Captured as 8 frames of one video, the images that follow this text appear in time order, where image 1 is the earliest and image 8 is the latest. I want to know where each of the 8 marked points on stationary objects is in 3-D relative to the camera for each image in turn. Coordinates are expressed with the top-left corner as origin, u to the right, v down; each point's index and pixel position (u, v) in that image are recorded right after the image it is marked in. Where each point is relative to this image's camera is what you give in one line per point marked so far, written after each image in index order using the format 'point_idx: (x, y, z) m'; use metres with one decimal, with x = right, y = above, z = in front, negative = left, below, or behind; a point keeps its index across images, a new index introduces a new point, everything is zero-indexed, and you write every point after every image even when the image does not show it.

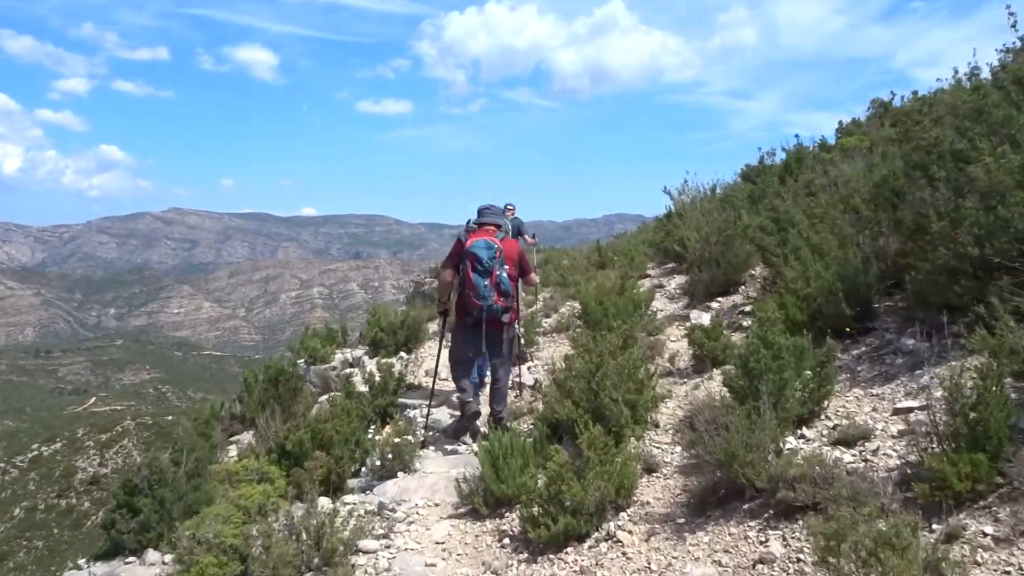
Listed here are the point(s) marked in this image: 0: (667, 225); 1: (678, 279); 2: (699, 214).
0: (+3.6, +1.5, +18.6) m
1: (+2.9, +0.2, +14.1) m
2: (+3.6, +1.4, +15.3) m
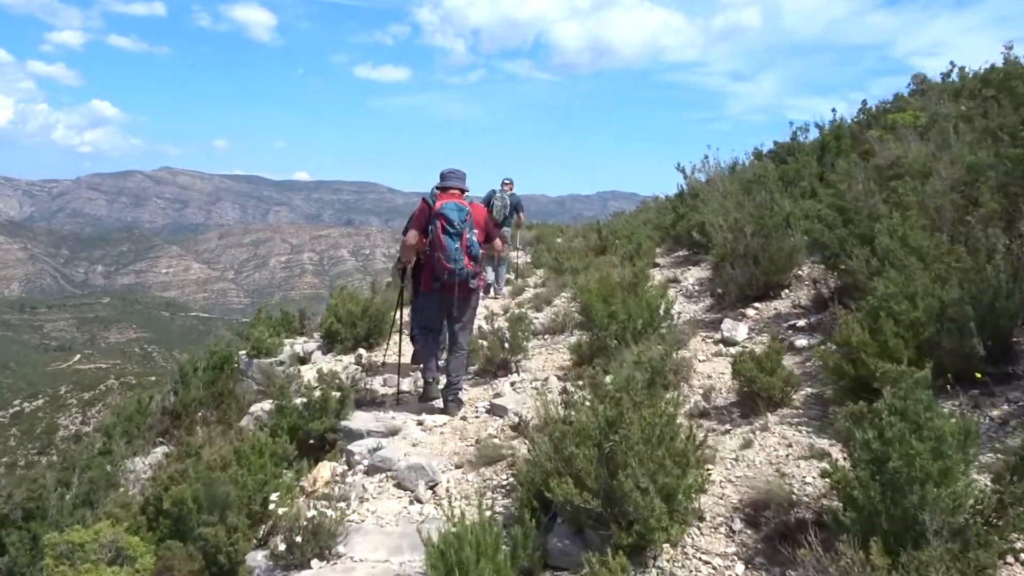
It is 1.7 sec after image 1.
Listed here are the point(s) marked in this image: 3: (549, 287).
0: (+3.4, +1.7, +16.3) m
1: (+2.7, +0.2, +11.9) m
2: (+3.5, +1.5, +13.1) m
3: (+0.6, 0.0, +13.7) m
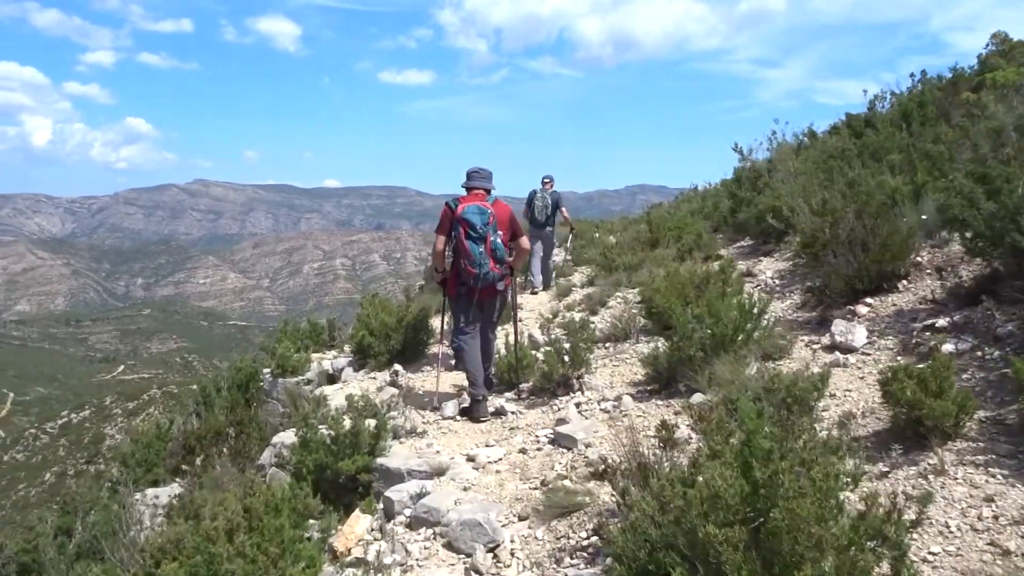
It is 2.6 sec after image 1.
0: (+4.2, +1.8, +14.9) m
1: (+3.4, +0.3, +10.4) m
2: (+4.1, +1.6, +11.6) m
3: (+1.4, 0.0, +12.3) m
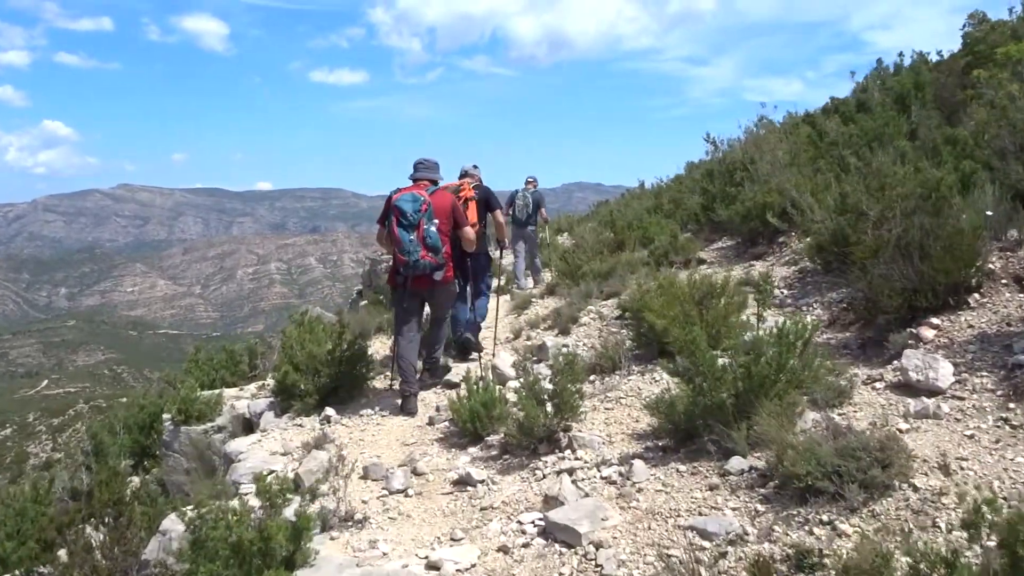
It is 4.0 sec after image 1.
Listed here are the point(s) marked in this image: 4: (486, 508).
0: (+3.3, +1.7, +13.4) m
1: (+2.9, +0.2, +8.9) m
2: (+3.5, +1.5, +10.1) m
3: (+0.8, -0.1, +10.6) m
4: (-0.2, -1.4, +5.1) m
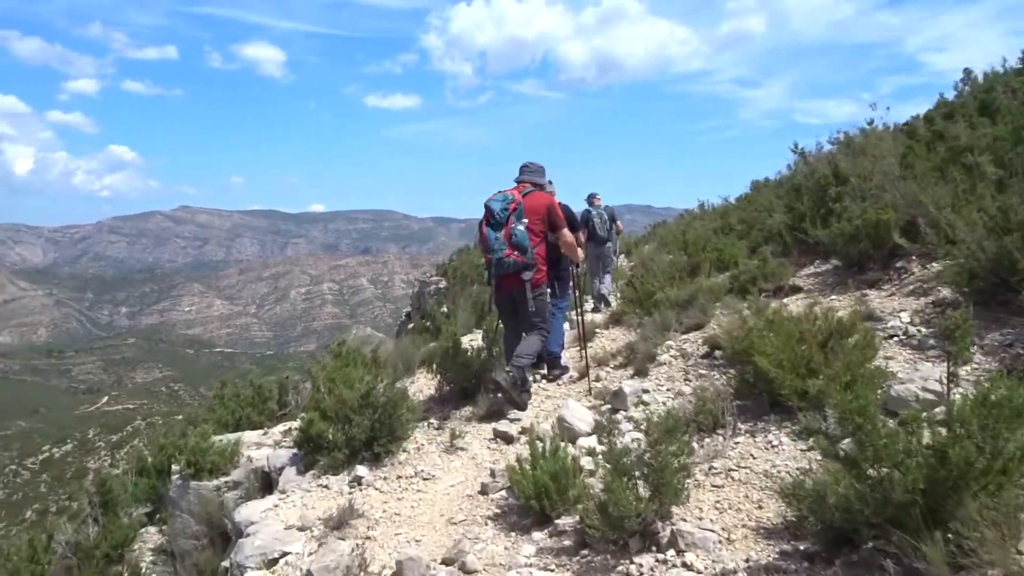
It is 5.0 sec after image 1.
0: (+4.2, +1.3, +11.8) m
1: (+3.5, -0.1, +7.3) m
2: (+4.2, +1.1, +8.5) m
3: (+1.5, -0.5, +9.1) m
4: (+0.2, -1.6, +3.6) m
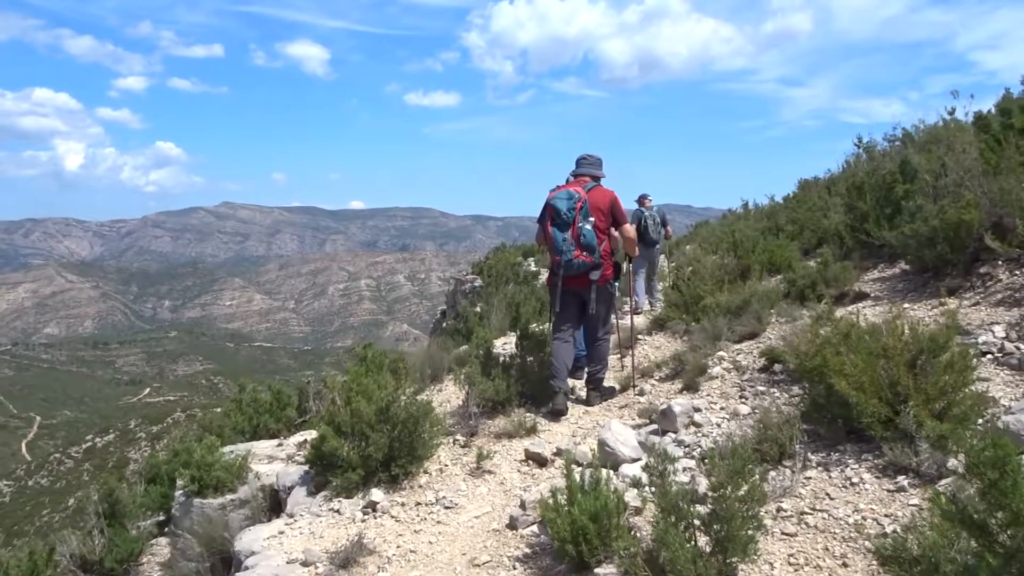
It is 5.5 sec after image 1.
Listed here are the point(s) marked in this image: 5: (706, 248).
0: (+4.7, +1.2, +10.9) m
1: (+3.8, -0.2, +6.4) m
2: (+4.6, +1.0, +7.6) m
3: (+1.9, -0.5, +8.4) m
4: (+0.3, -1.6, +2.9) m
5: (+3.9, +0.8, +16.3) m
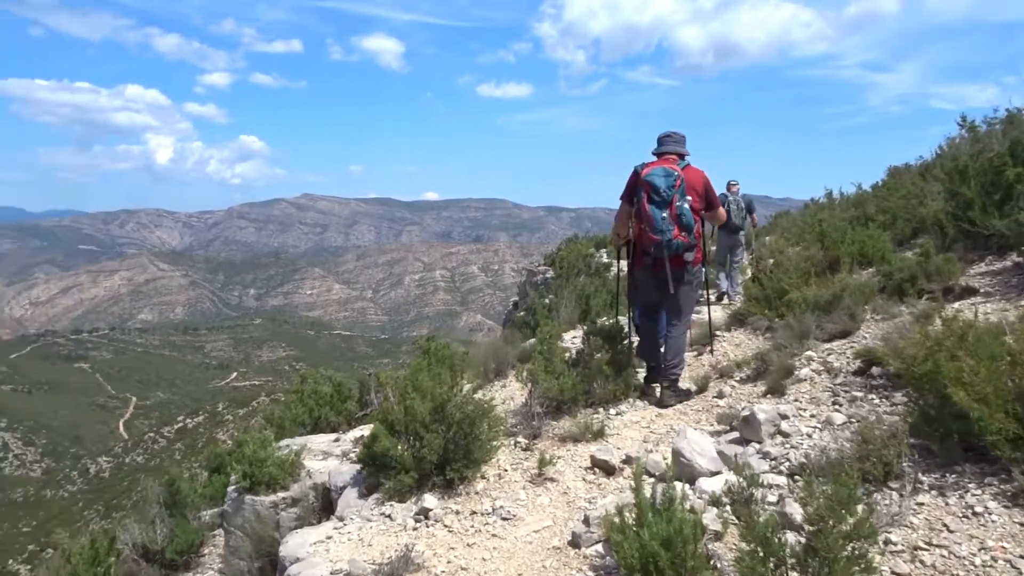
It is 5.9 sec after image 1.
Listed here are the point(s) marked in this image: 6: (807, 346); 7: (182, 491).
0: (+5.6, +1.3, +9.9) m
1: (+4.3, -0.2, +5.6) m
2: (+5.2, +1.1, +6.7) m
3: (+2.5, -0.5, +7.7) m
4: (+0.5, -1.6, +2.4) m
5: (+5.3, +0.9, +15.4) m
6: (+2.6, -0.5, +7.3) m
7: (-3.6, -2.2, +8.7) m
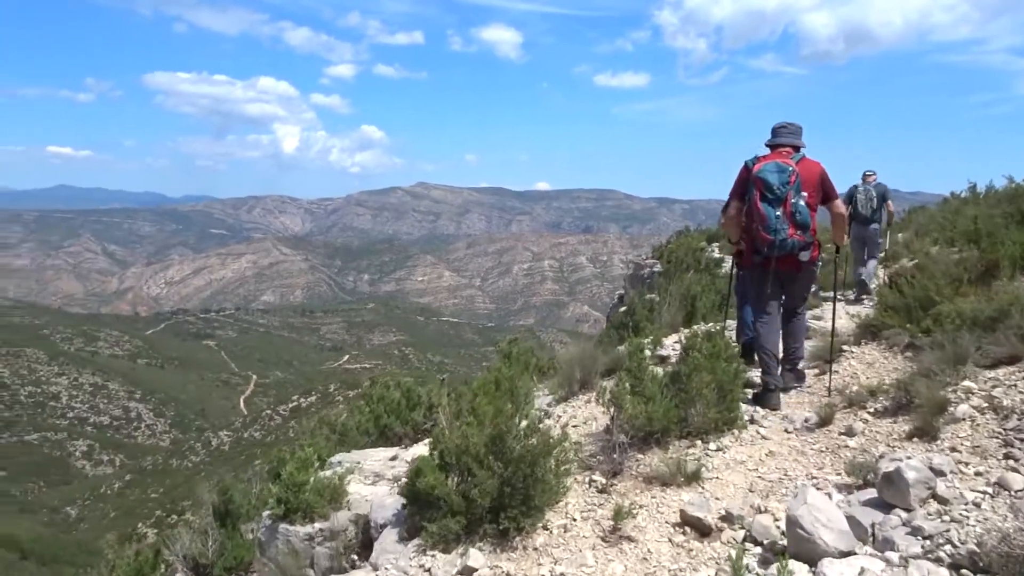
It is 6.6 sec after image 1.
0: (+6.6, +1.1, +8.1) m
1: (+4.6, -0.3, +4.0) m
2: (+5.7, +0.9, +4.9) m
3: (+3.2, -0.6, +6.3) m
4: (+0.4, -1.7, +1.3) m
5: (+7.0, +0.8, +13.5) m
6: (+3.3, -0.6, +5.8) m
7: (-2.7, -2.1, +8.1) m
